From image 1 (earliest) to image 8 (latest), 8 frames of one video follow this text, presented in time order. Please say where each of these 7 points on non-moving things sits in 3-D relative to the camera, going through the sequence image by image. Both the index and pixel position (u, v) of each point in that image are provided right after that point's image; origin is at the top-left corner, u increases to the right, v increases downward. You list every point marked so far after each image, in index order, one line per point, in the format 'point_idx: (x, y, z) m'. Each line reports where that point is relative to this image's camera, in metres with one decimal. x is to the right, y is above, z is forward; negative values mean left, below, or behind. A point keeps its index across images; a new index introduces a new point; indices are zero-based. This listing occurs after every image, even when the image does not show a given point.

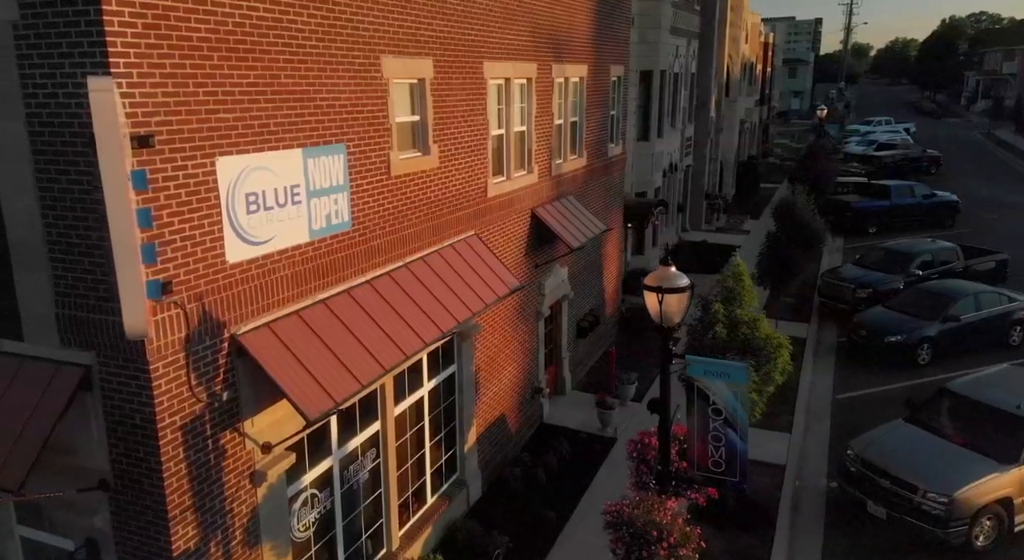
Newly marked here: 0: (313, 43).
0: (-2.0, +2.4, +8.6) m
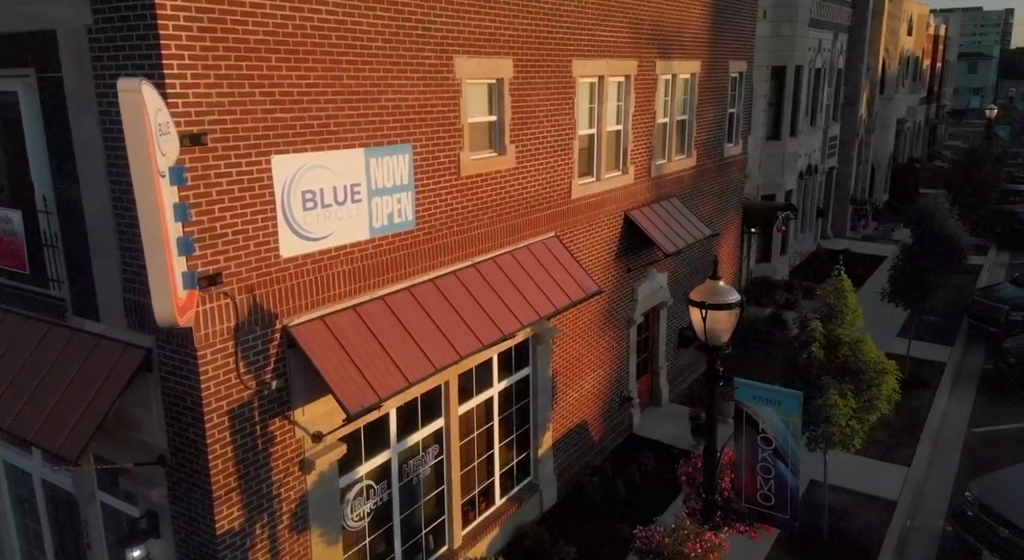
0: (-1.4, +2.4, +8.7) m
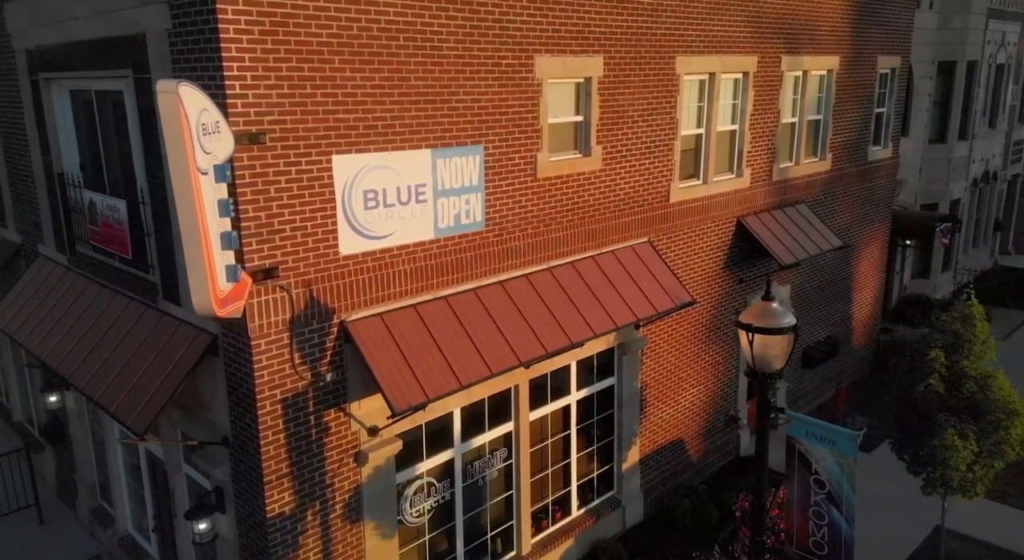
0: (-0.6, +2.4, +8.7) m
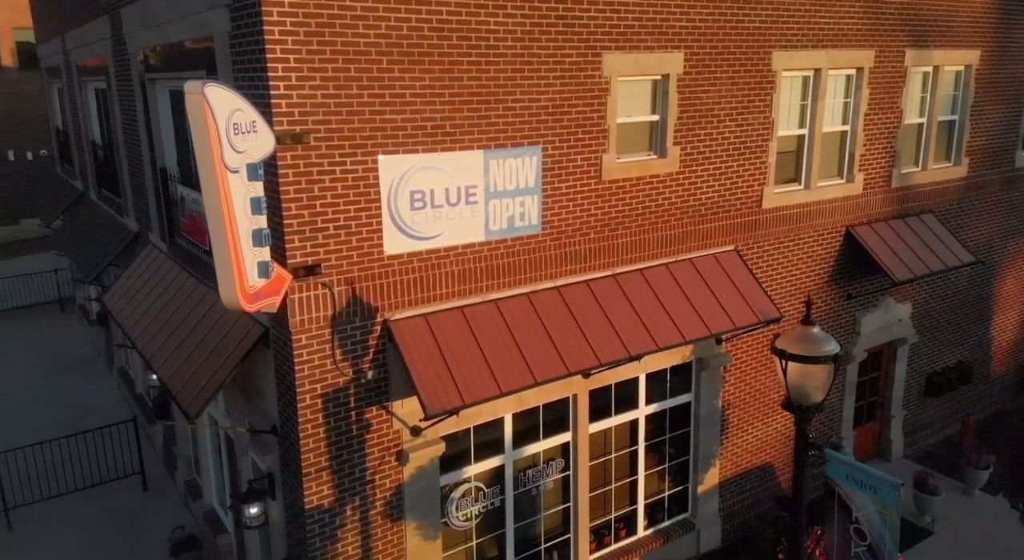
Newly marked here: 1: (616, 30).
0: (0.0, +2.3, +8.5) m
1: (+1.1, +2.7, +9.1) m
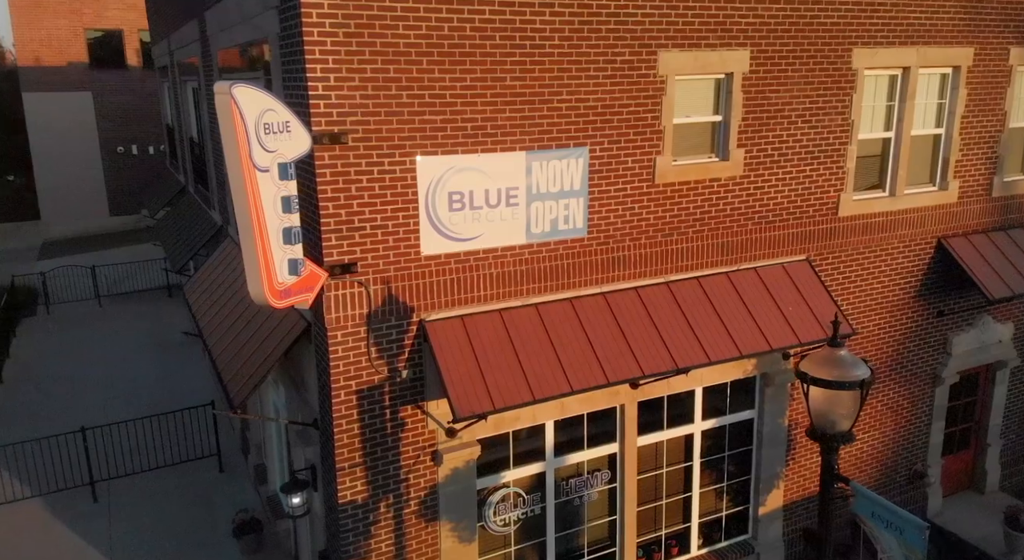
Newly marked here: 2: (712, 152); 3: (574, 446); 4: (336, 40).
0: (+0.4, +2.3, +8.3) m
1: (+1.6, +2.6, +8.7) m
2: (+2.2, +1.4, +9.5) m
3: (+0.7, -1.8, +9.3) m
4: (-1.5, +2.1, +7.5) m
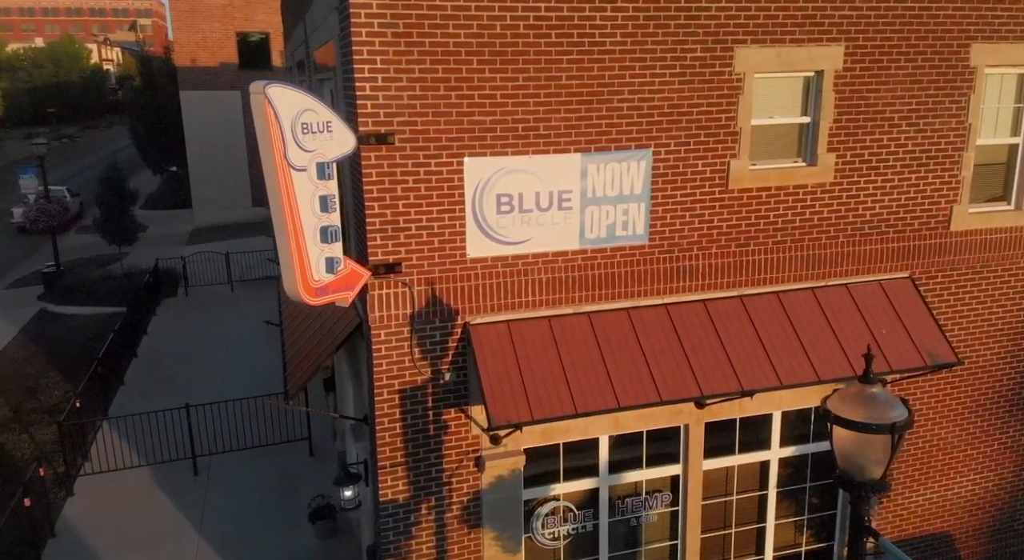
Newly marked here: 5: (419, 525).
0: (+1.0, +2.2, +7.8) m
1: (+2.3, +2.4, +8.1) m
2: (+2.9, +1.3, +8.7) m
3: (+1.2, -1.9, +8.9) m
4: (-1.1, +2.1, +7.5) m
5: (-0.9, -2.4, +8.4) m
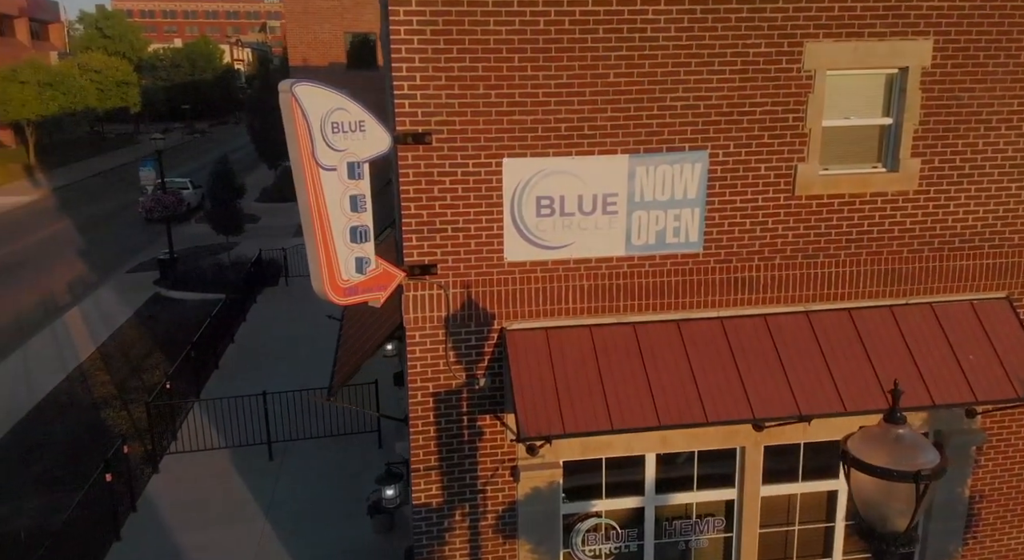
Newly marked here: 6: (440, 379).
0: (+1.4, +2.1, +7.4) m
1: (+2.7, +2.3, +7.4) m
2: (+3.4, +1.1, +8.0) m
3: (+1.6, -2.0, +8.4) m
4: (-0.7, +2.1, +7.3) m
5: (-0.6, -2.4, +8.2) m
6: (-0.6, -0.9, +7.9) m
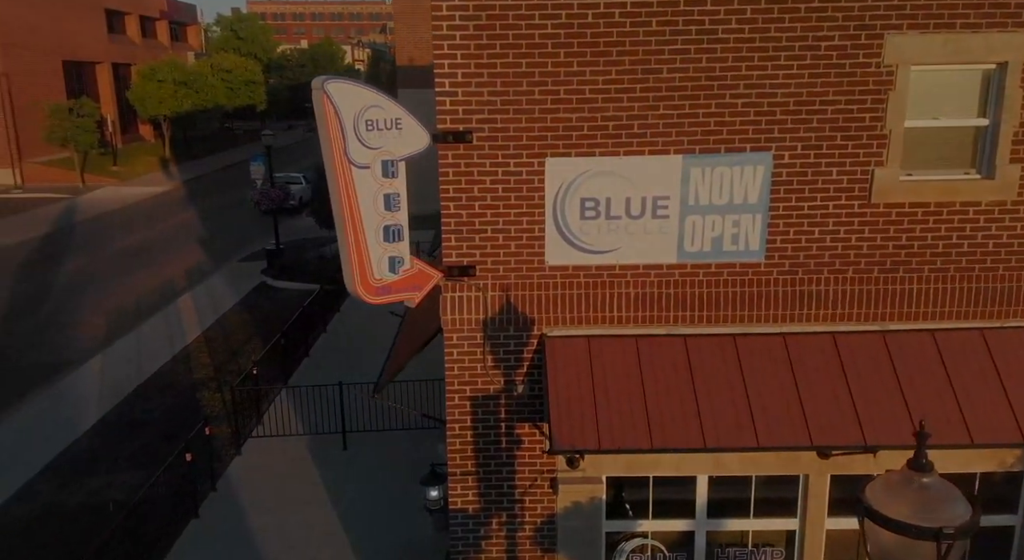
0: (+1.8, +2.0, +6.9) m
1: (+3.1, +2.2, +6.7) m
2: (+3.8, +0.9, +7.1) m
3: (+2.0, -2.1, +7.8) m
4: (-0.3, +2.1, +7.1) m
5: (-0.2, -2.4, +8.0) m
6: (-0.3, -0.9, +7.7) m
